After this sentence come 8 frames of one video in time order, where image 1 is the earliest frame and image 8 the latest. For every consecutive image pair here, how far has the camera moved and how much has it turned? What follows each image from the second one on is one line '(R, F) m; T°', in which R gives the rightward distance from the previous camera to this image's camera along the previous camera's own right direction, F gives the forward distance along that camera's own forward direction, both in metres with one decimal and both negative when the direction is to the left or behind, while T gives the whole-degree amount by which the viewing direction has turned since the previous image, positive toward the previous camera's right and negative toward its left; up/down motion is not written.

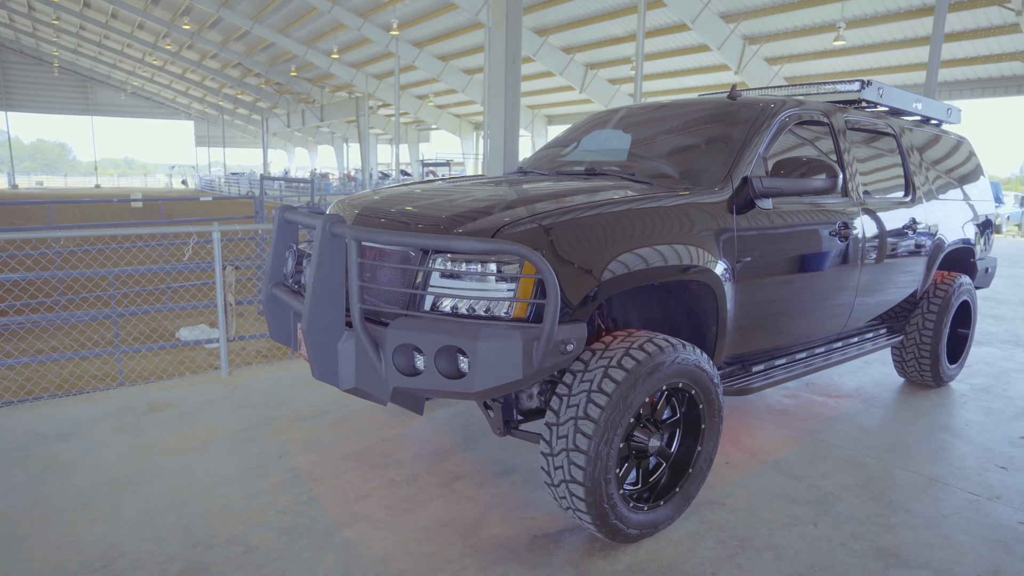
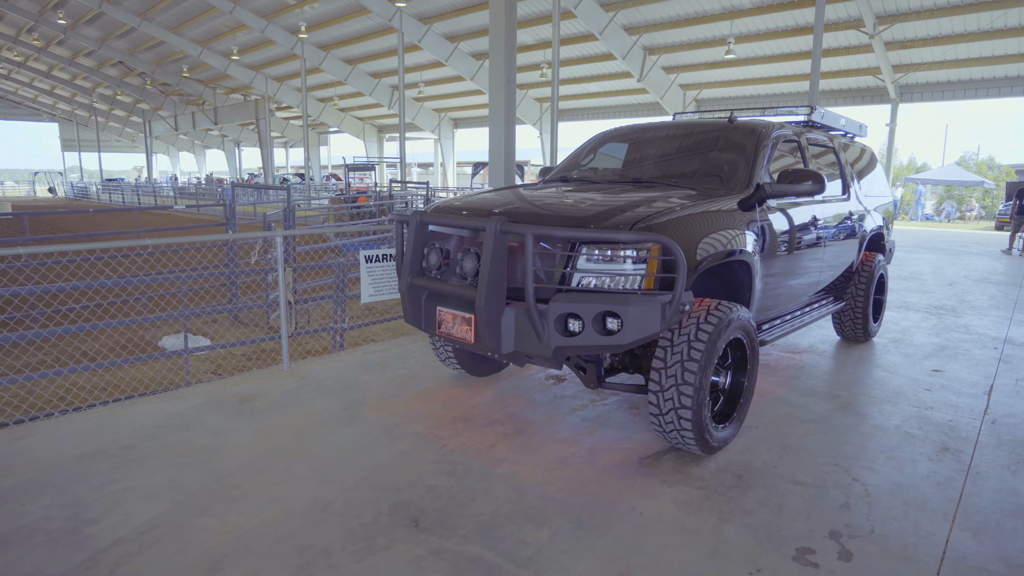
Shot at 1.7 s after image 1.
(-1.1, -0.7) m; +9°
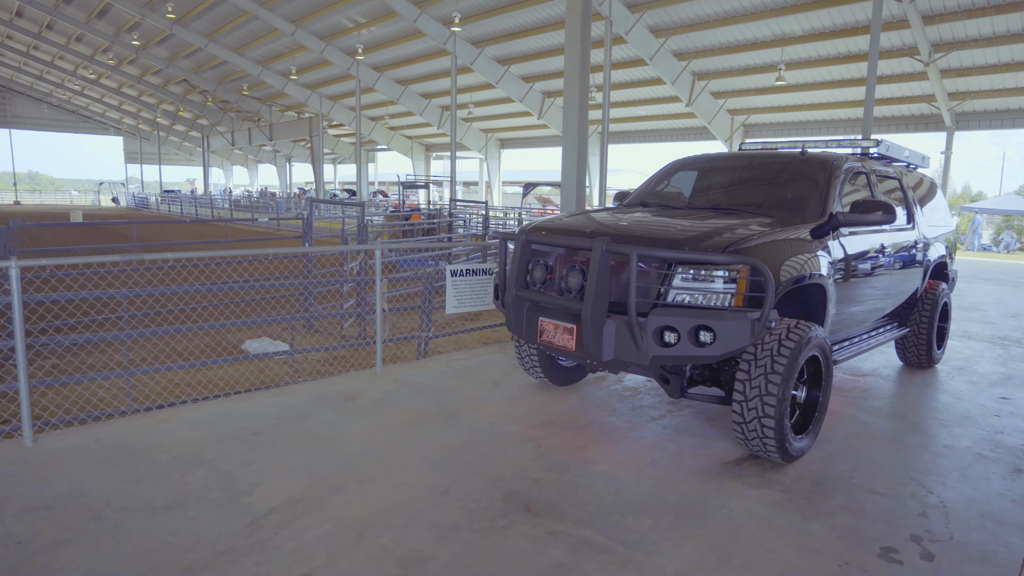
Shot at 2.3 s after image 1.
(-0.4, -0.4) m; -3°
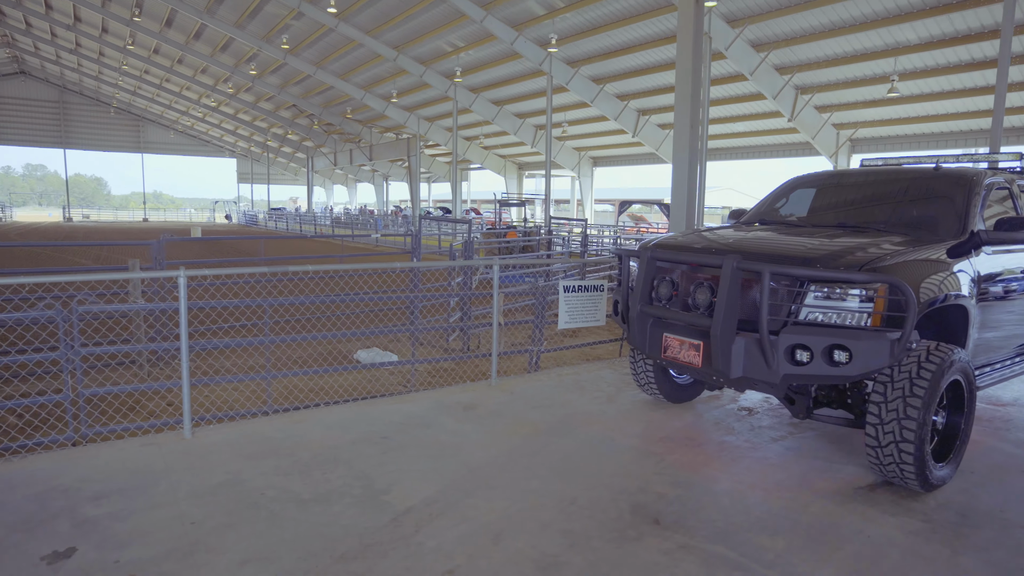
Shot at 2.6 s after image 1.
(-0.2, -0.1) m; -7°
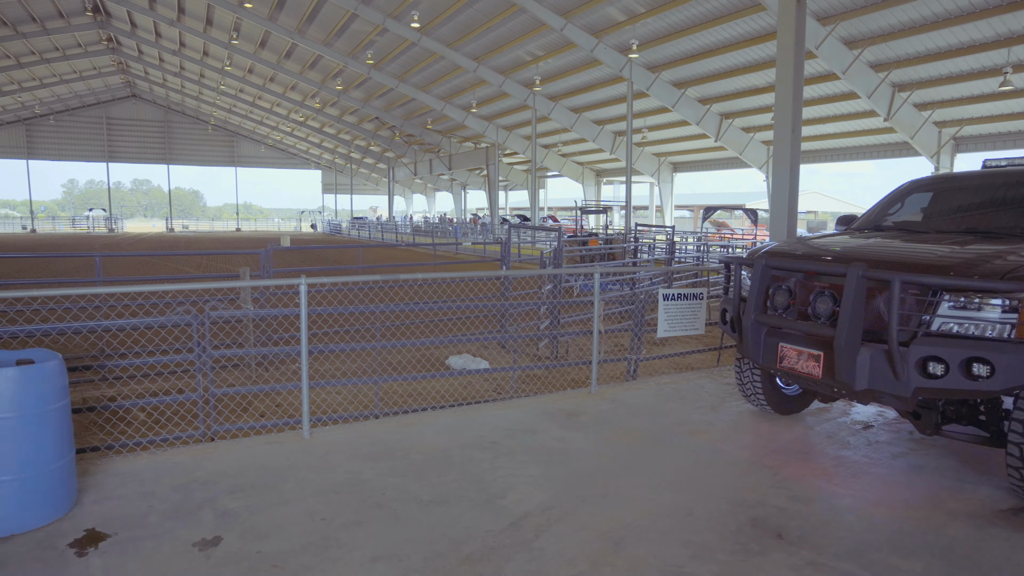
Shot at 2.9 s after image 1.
(-0.2, -0.1) m; -6°
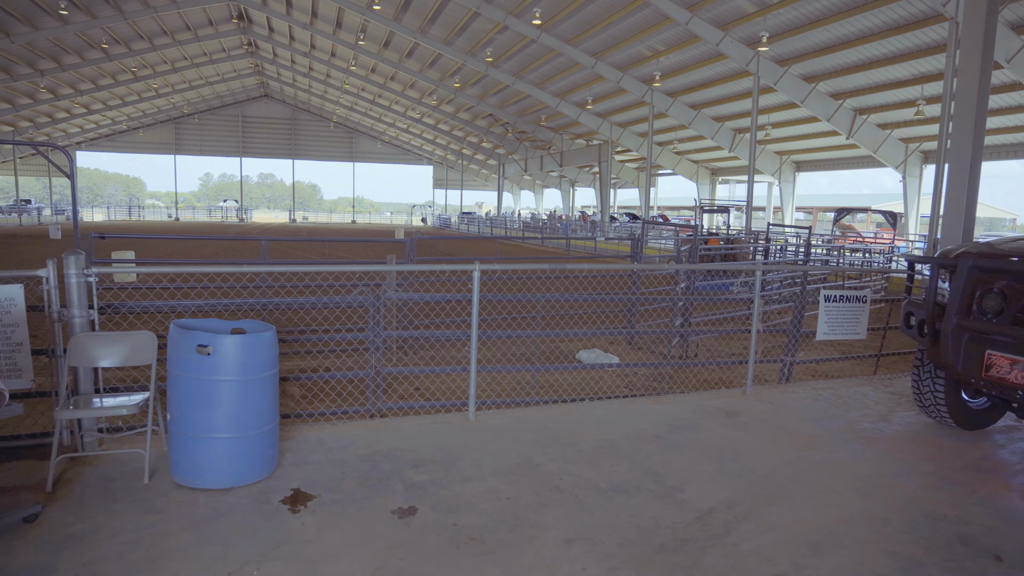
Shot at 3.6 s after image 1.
(-0.5, 0.0) m; -8°
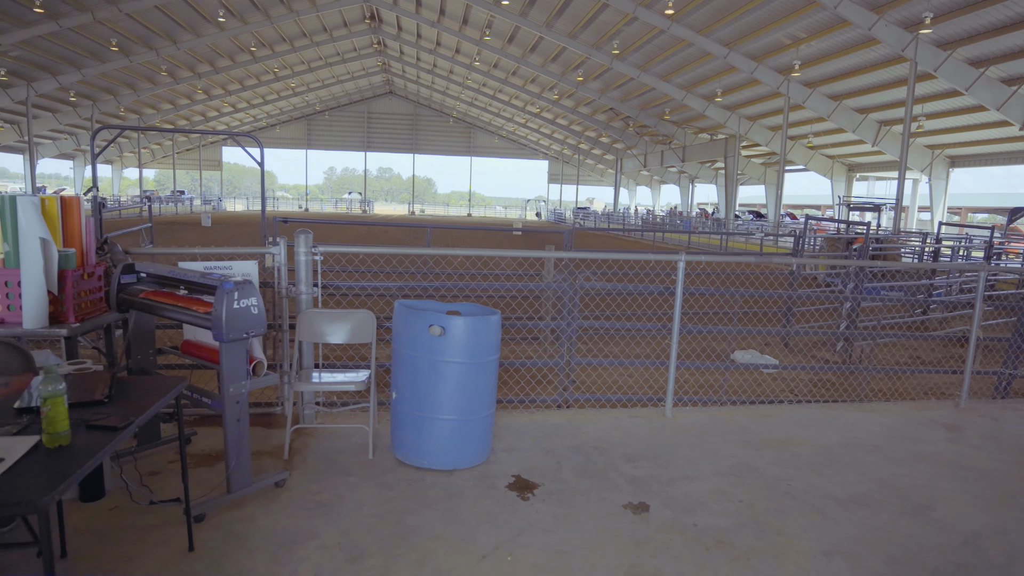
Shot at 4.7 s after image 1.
(-0.7, +0.1) m; -9°
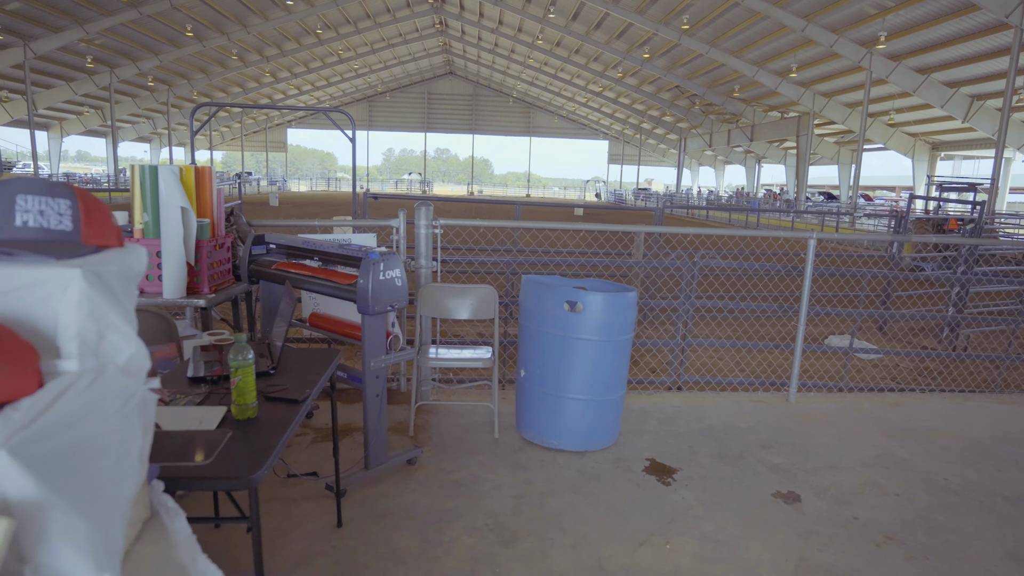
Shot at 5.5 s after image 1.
(-0.4, +0.1) m; -5°
